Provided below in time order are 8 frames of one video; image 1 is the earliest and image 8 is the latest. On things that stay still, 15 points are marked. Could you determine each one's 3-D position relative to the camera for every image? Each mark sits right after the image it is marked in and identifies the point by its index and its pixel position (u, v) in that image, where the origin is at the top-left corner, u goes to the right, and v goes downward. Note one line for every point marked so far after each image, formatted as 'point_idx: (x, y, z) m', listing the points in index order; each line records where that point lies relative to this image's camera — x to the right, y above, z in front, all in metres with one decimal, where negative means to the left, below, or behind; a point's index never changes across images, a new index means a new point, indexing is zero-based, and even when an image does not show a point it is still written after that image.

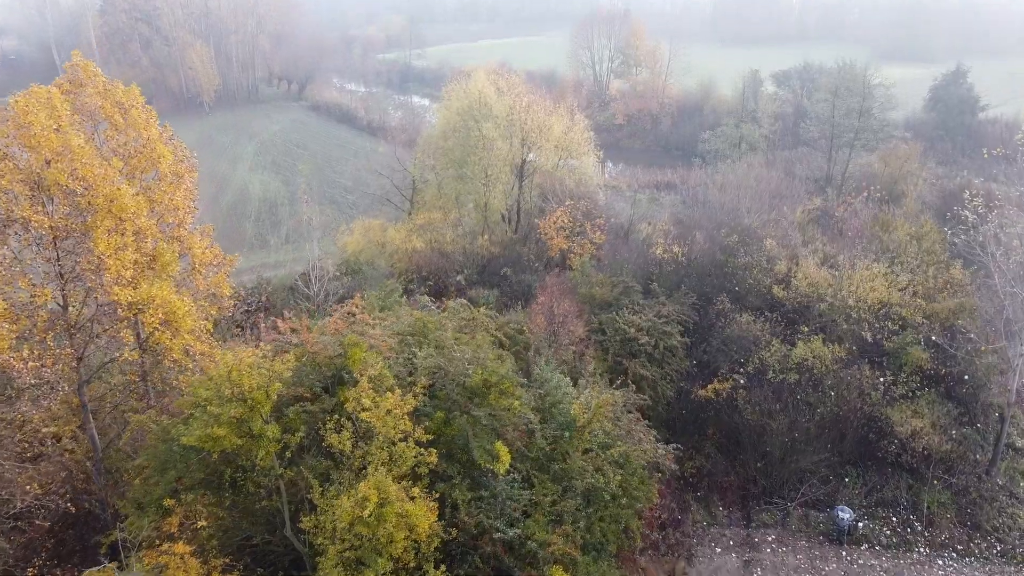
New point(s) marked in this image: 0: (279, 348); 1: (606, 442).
0: (-3.7, -1.0, +12.9) m
1: (+1.6, -2.6, +13.7) m
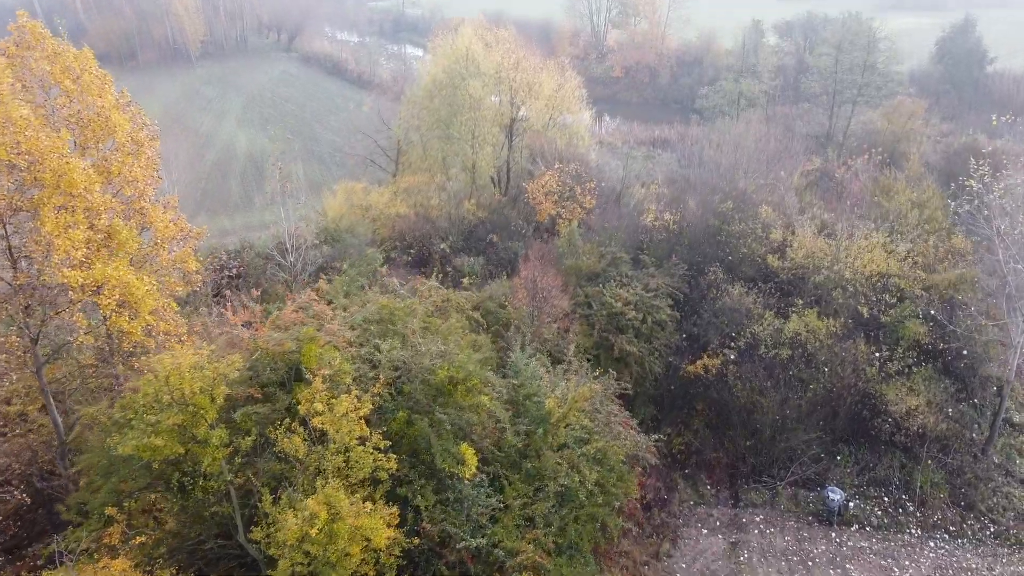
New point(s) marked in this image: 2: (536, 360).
0: (-4.1, -0.8, +12.1) m
1: (+1.1, -2.4, +12.9) m
2: (+0.4, -1.5, +14.9) m
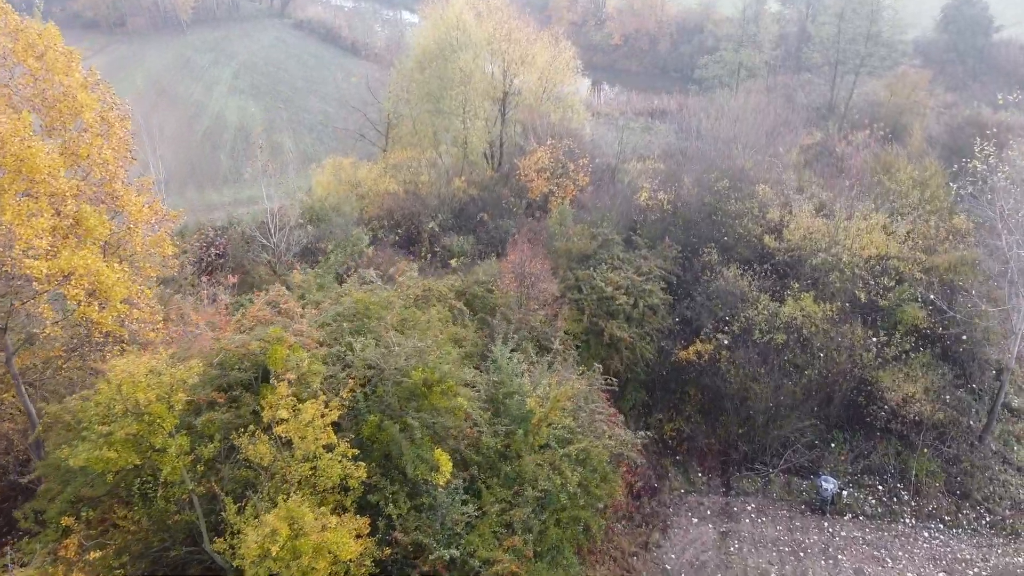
0: (-4.5, -0.7, +11.5) m
1: (+0.8, -2.3, +12.5) m
2: (+0.1, -1.3, +14.4) m
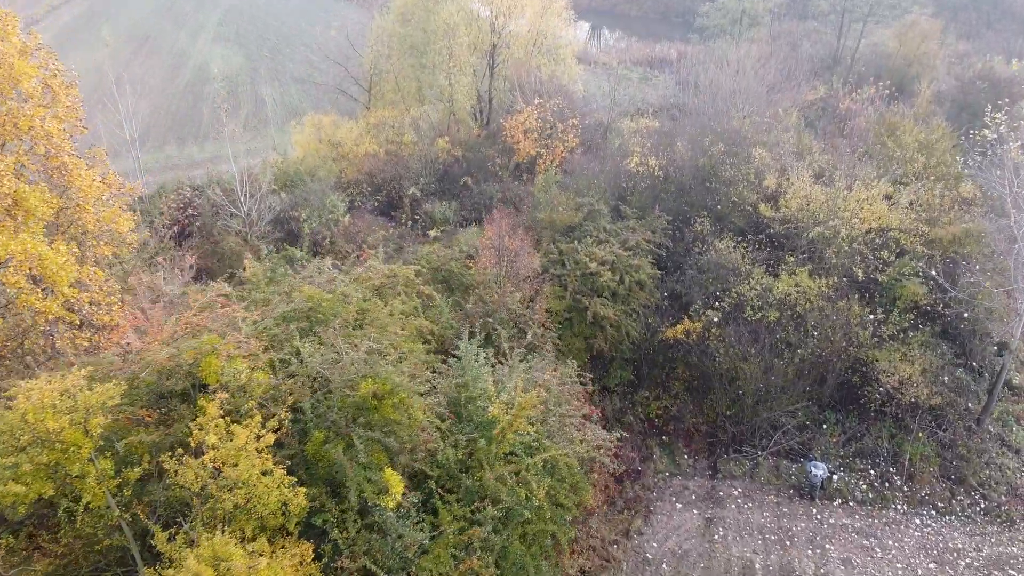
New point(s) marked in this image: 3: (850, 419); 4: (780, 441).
0: (-5.0, -0.7, +10.6) m
1: (+0.3, -2.2, +11.6) m
2: (-0.5, -1.2, +13.5) m
3: (+8.3, -3.3, +20.0) m
4: (+6.6, -3.7, +19.9) m
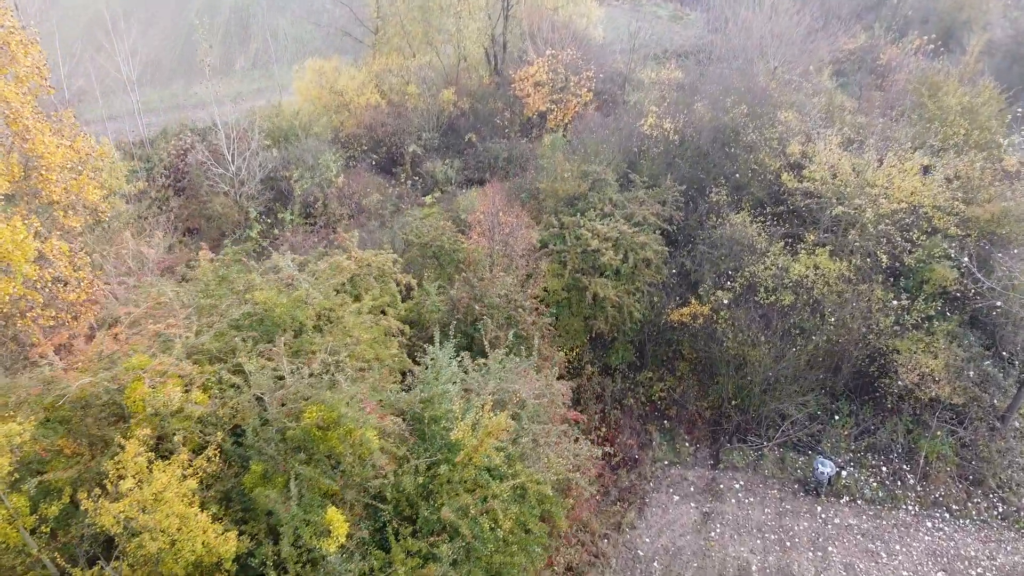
0: (-5.4, -0.8, +9.8) m
1: (-0.2, -2.4, +10.7) m
2: (-0.8, -1.1, +12.5) m
3: (+8.2, -2.9, +18.9) m
4: (+6.4, -3.3, +18.8) m
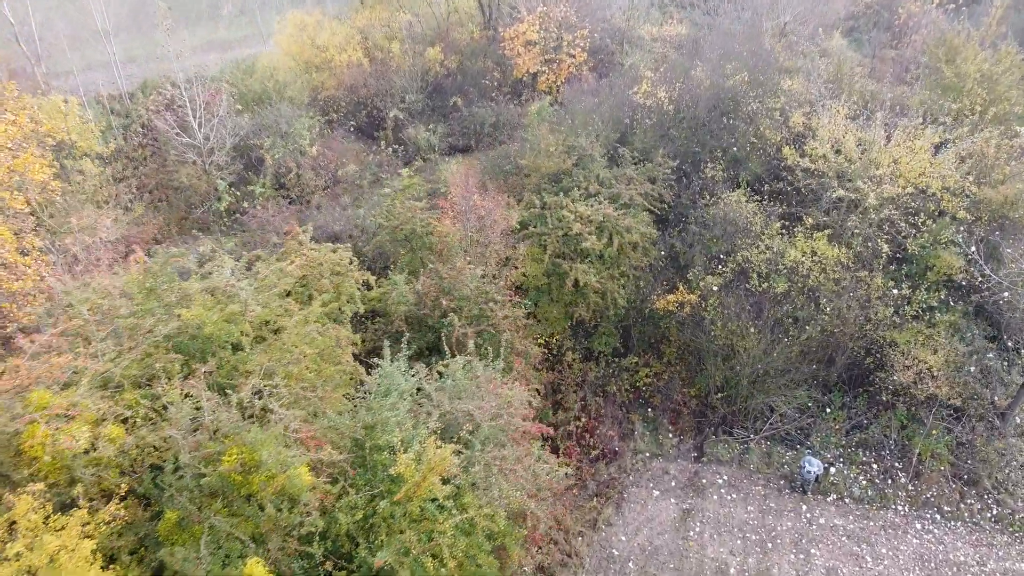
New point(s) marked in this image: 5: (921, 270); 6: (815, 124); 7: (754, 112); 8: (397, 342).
0: (-6.0, -1.1, +9.0) m
1: (-0.8, -2.6, +10.0) m
2: (-1.4, -1.2, +11.7) m
3: (+7.7, -2.6, +18.0) m
4: (+5.9, -3.0, +18.0) m
5: (+8.9, +0.4, +17.8) m
6: (+7.0, +3.8, +18.8) m
7: (+5.9, +4.2, +19.6) m
8: (-2.1, -1.0, +14.7) m
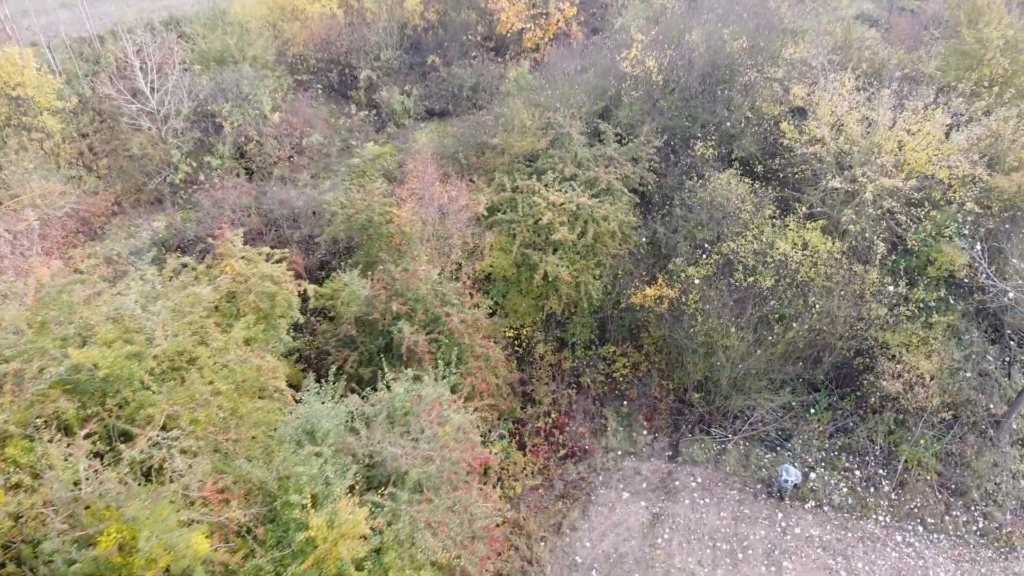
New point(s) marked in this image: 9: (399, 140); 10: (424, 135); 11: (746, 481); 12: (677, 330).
0: (-6.9, -1.5, +8.2) m
1: (-1.6, -3.1, +9.2) m
2: (-2.2, -1.5, +10.7) m
3: (+7.0, -2.4, +17.0) m
4: (+5.2, -2.8, +17.1) m
5: (+8.3, +0.4, +16.5) m
6: (+6.4, +4.0, +17.2) m
7: (+5.3, +4.5, +18.0) m
8: (-2.8, -1.0, +13.8) m
9: (-2.7, +3.6, +19.6) m
10: (-2.1, +3.5, +19.1) m
11: (+4.8, -3.9, +16.5) m
12: (+3.5, -0.8, +17.1) m
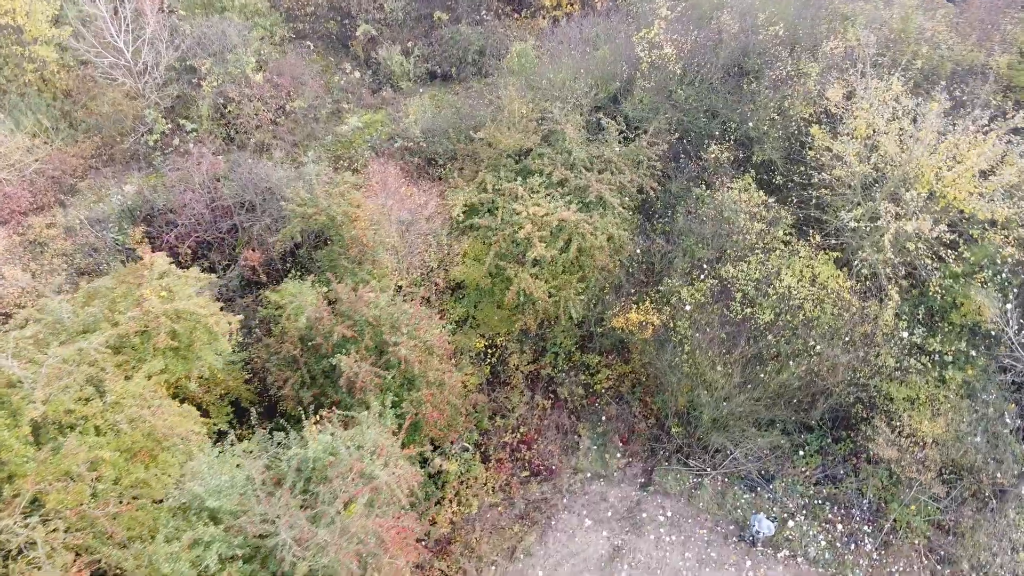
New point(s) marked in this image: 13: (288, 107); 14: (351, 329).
0: (-8.1, -2.1, +7.7) m
1: (-2.9, -4.0, +8.6) m
2: (-3.2, -2.2, +10.0) m
3: (+6.3, -3.1, +15.7) m
4: (+4.5, -3.3, +16.0) m
5: (+7.8, -0.5, +14.8) m
6: (+6.3, +3.3, +15.1) m
7: (+5.3, +4.0, +15.9) m
8: (-3.6, -1.3, +13.0) m
9: (-2.7, +4.0, +18.1) m
10: (-2.1, +3.8, +17.5) m
11: (+4.0, -4.5, +15.5) m
12: (+3.0, -1.2, +15.8) m
13: (-4.9, +4.0, +17.9) m
14: (-2.5, -0.7, +12.6) m
